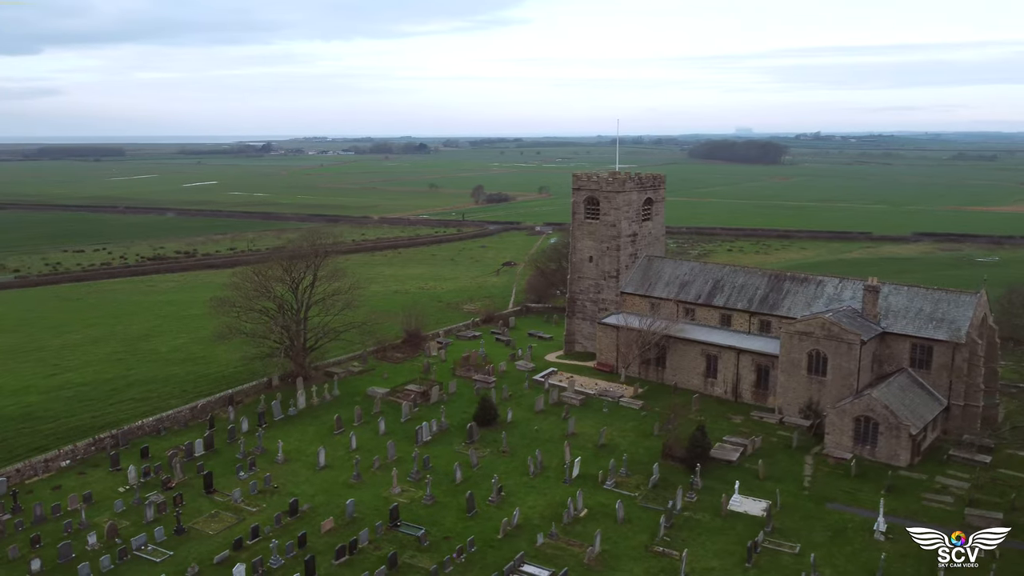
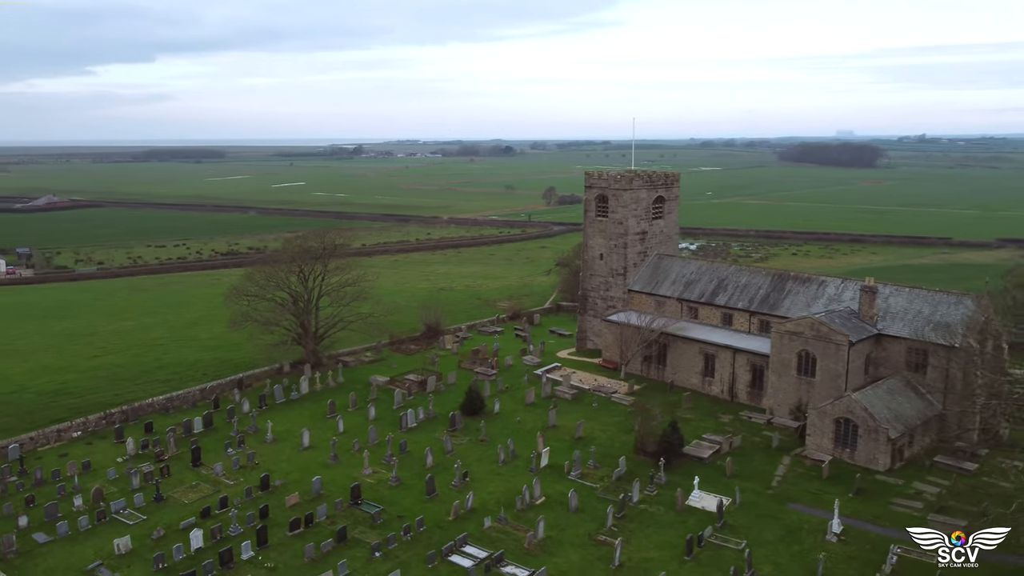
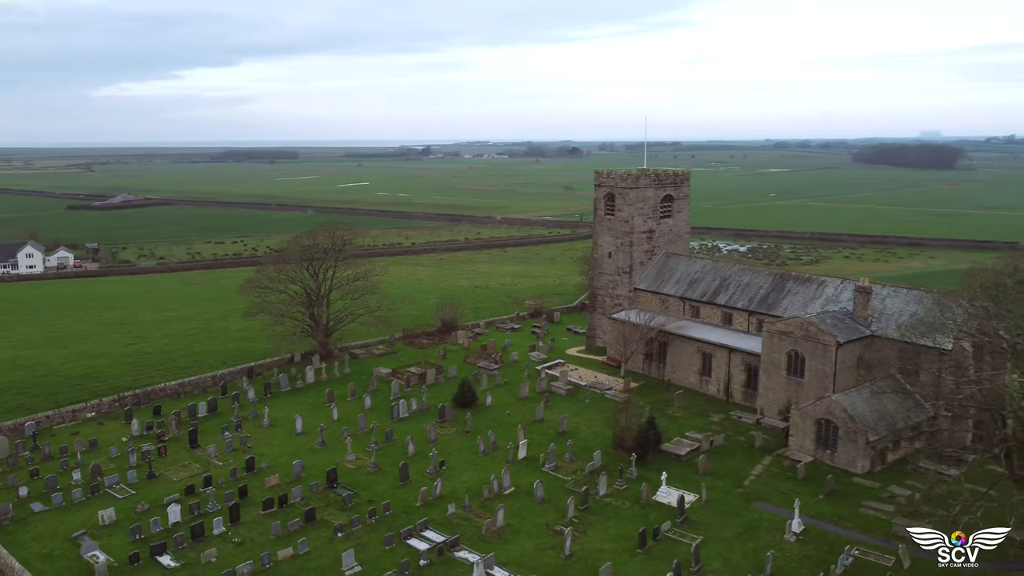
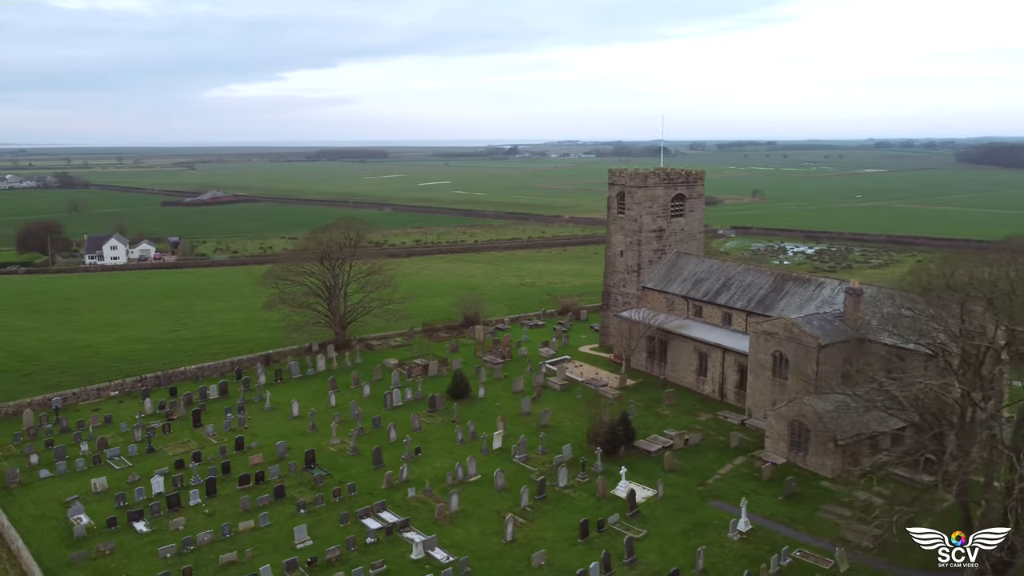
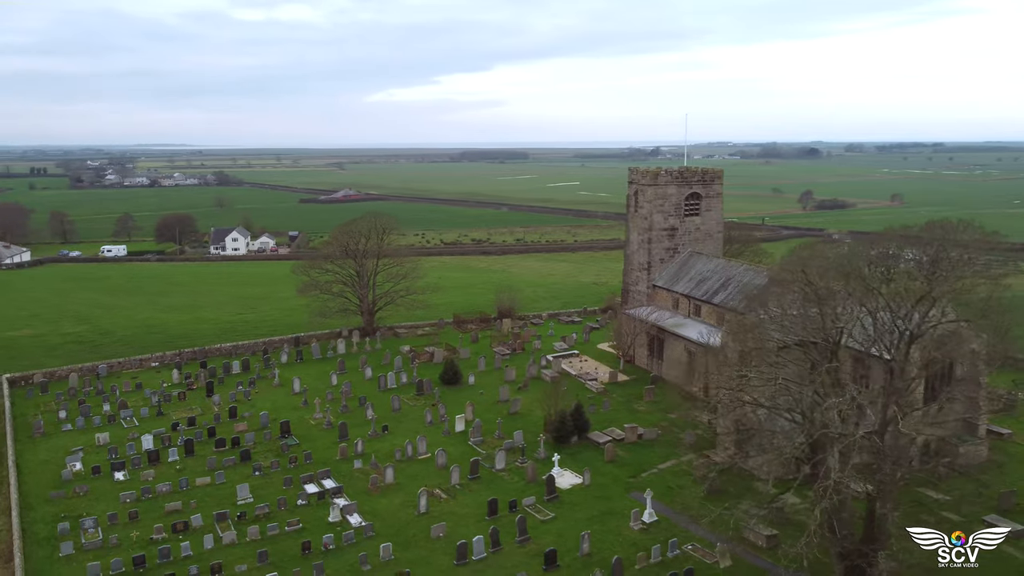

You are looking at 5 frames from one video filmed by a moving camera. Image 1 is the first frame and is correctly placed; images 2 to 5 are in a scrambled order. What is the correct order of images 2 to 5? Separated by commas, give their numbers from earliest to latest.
2, 3, 4, 5
